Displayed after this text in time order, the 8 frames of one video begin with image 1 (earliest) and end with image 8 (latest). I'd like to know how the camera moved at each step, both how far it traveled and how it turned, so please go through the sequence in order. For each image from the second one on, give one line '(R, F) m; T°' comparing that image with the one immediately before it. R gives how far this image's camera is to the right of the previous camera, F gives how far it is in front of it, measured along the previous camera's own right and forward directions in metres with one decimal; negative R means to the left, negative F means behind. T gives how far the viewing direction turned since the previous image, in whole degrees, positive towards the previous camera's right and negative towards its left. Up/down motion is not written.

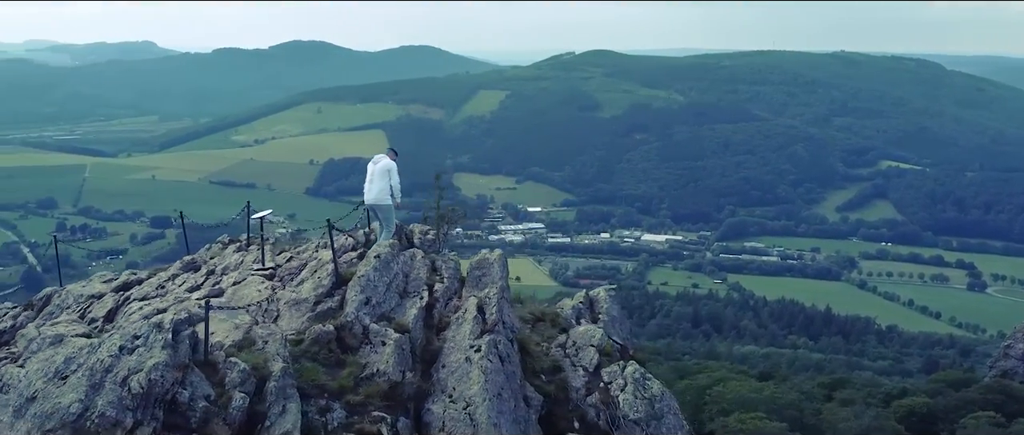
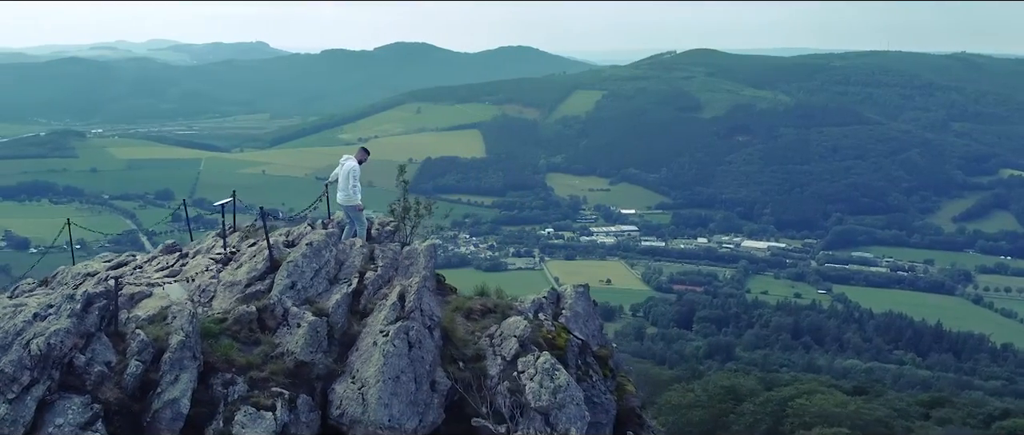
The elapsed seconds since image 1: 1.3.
(+0.5, 0.0) m; -7°
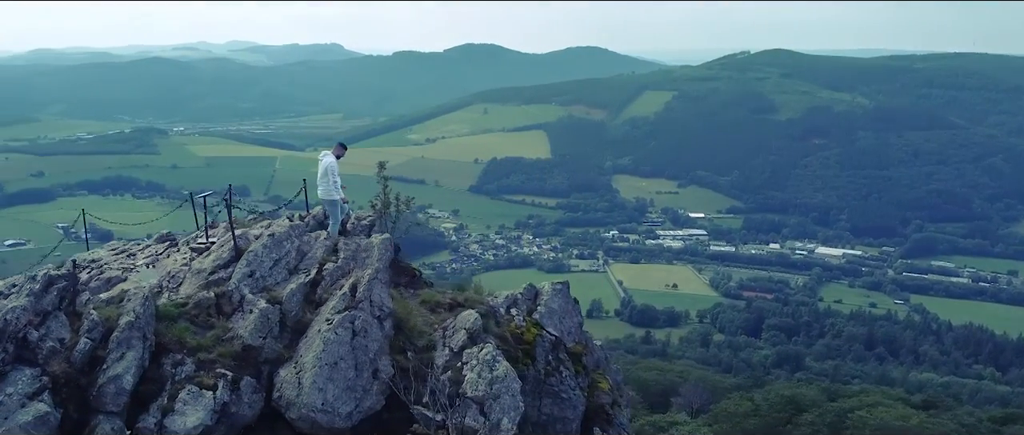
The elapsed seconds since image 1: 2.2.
(+0.3, -0.1) m; -5°
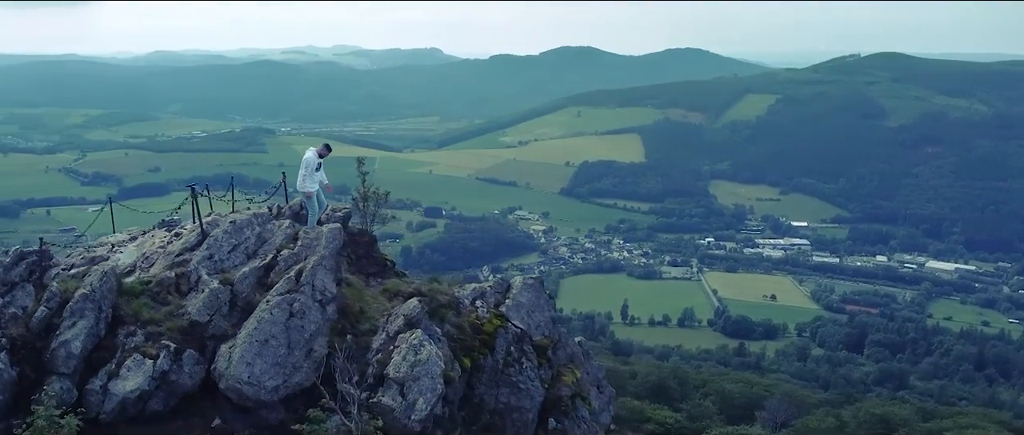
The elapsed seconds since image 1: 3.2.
(+0.5, -0.1) m; -7°
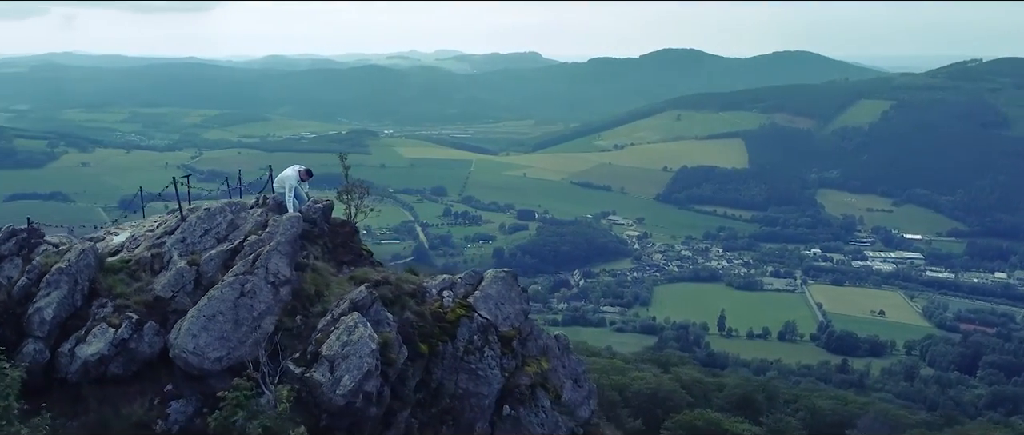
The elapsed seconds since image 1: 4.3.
(+0.5, -0.1) m; -7°
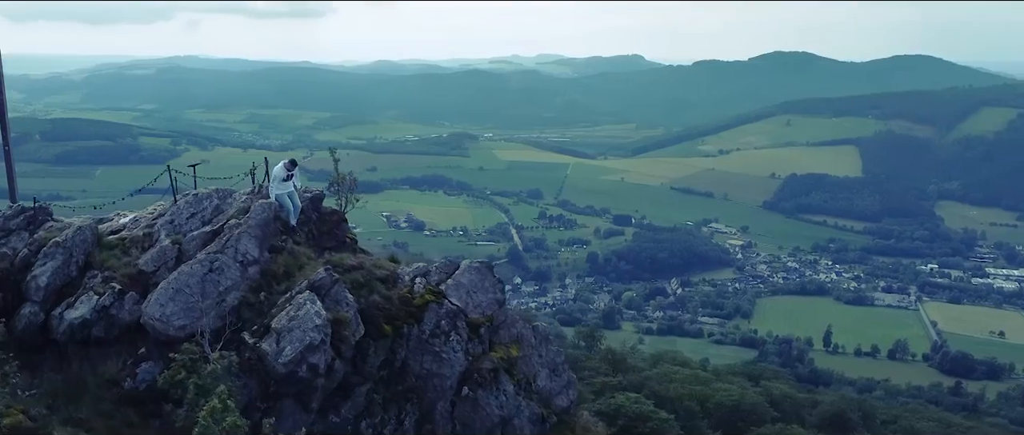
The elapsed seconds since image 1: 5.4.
(+0.5, -0.1) m; -7°
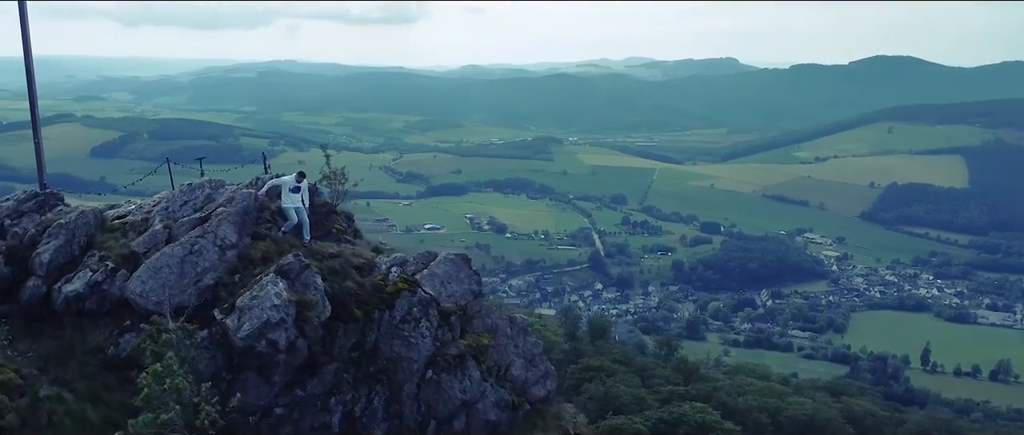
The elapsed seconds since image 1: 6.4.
(+0.5, -0.1) m; -6°
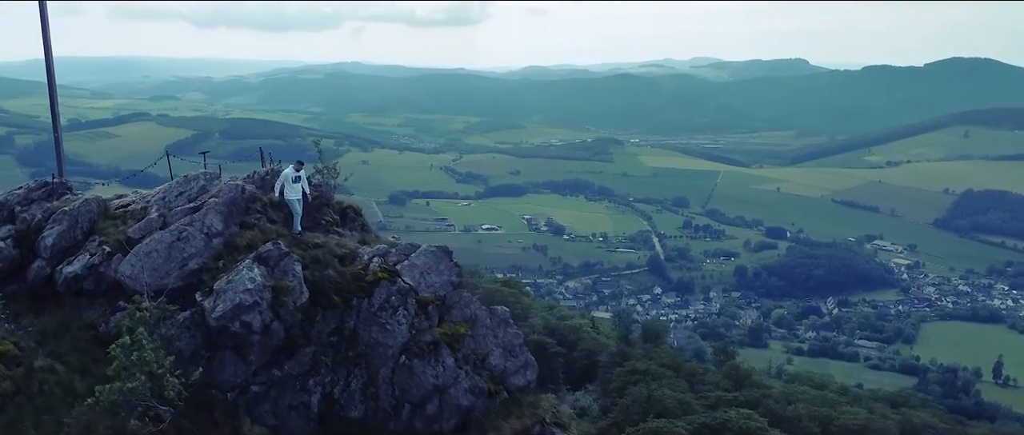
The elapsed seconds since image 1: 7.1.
(+0.4, -0.1) m; -4°
